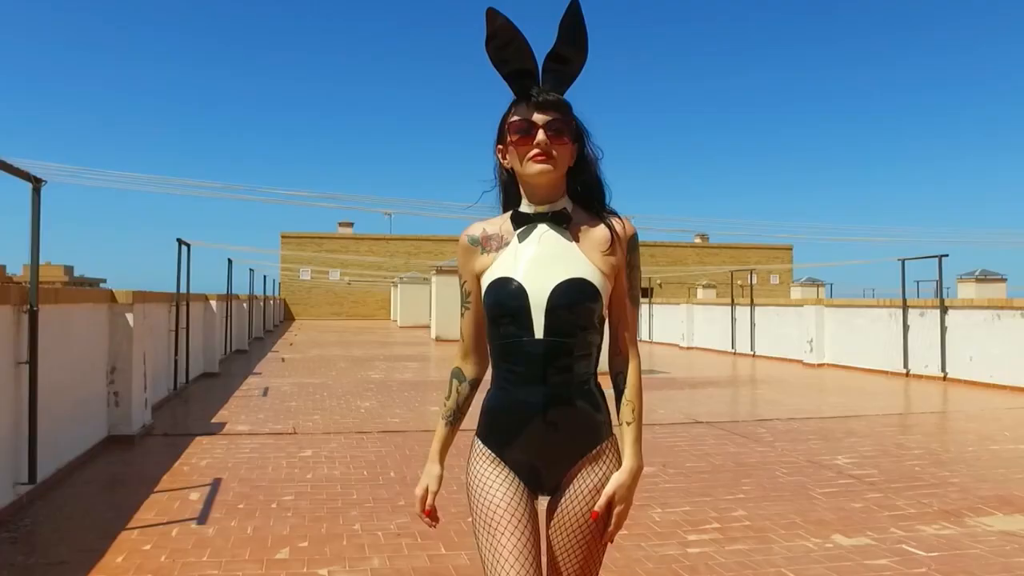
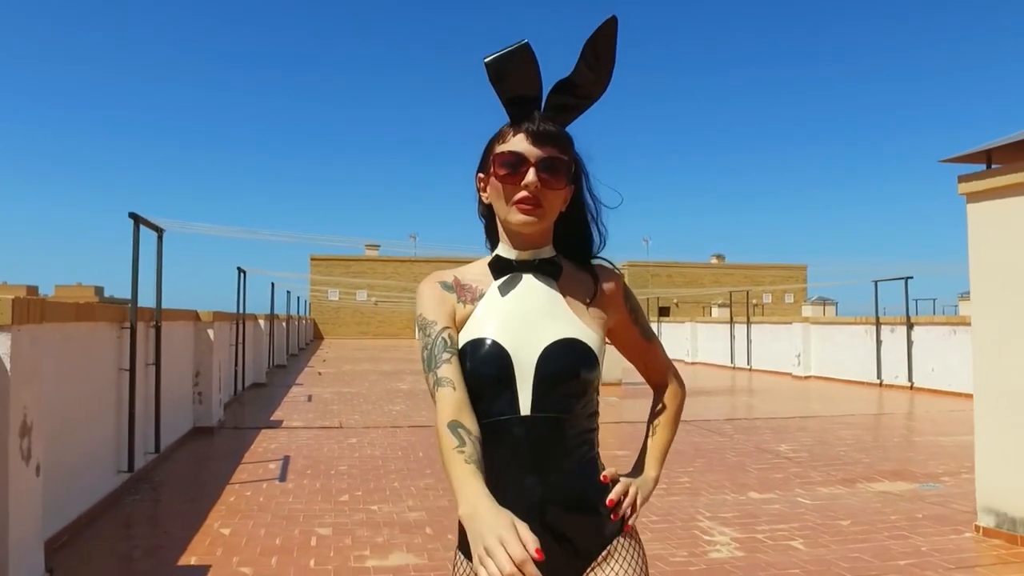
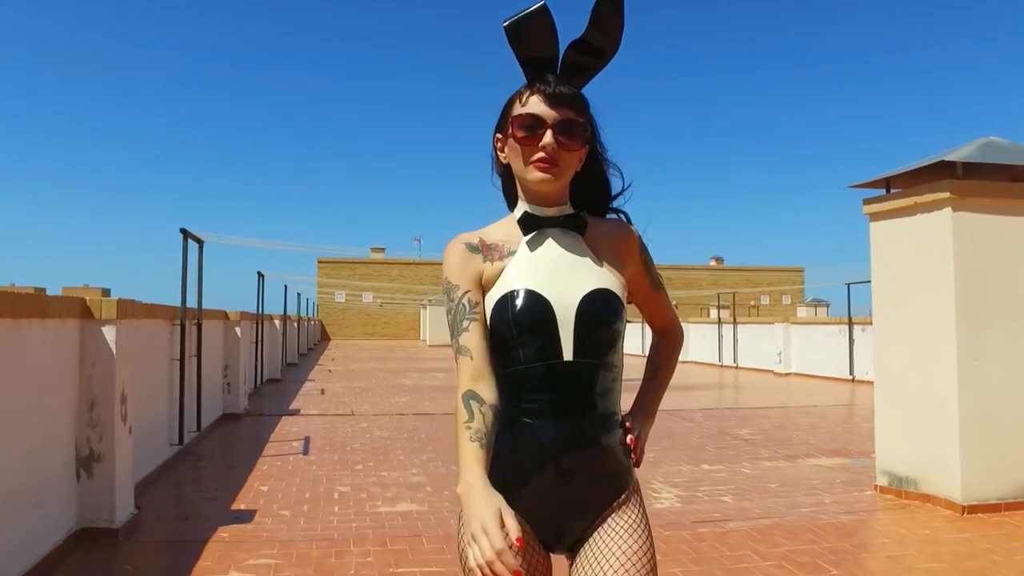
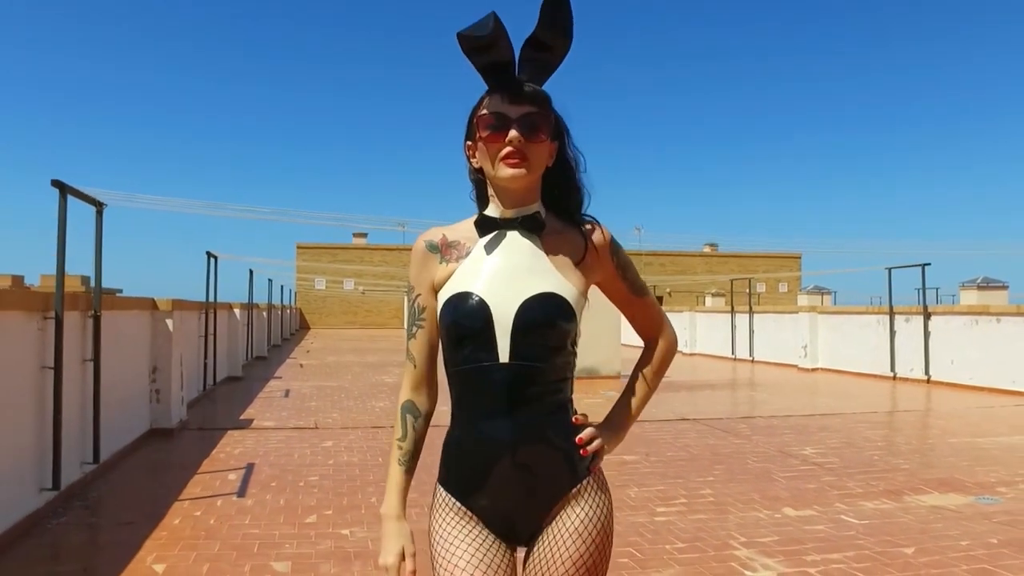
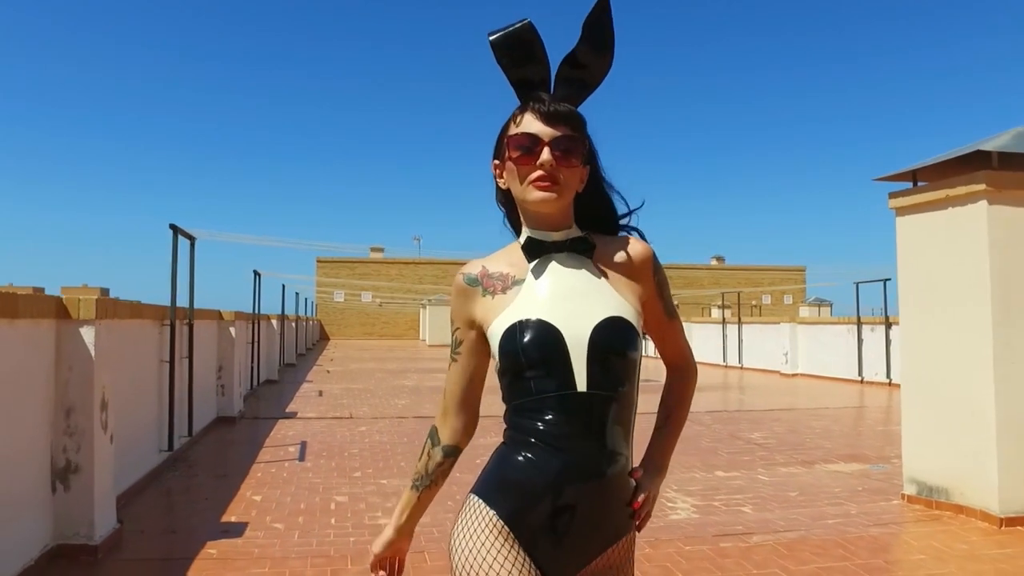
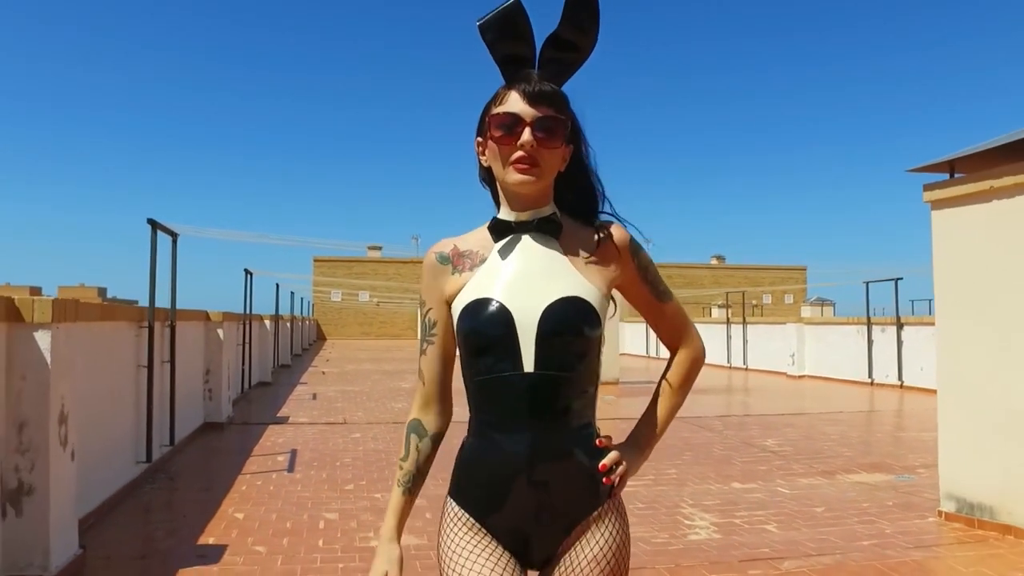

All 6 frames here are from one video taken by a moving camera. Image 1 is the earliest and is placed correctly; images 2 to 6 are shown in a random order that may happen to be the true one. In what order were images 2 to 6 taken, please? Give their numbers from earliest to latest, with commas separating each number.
4, 2, 6, 5, 3
